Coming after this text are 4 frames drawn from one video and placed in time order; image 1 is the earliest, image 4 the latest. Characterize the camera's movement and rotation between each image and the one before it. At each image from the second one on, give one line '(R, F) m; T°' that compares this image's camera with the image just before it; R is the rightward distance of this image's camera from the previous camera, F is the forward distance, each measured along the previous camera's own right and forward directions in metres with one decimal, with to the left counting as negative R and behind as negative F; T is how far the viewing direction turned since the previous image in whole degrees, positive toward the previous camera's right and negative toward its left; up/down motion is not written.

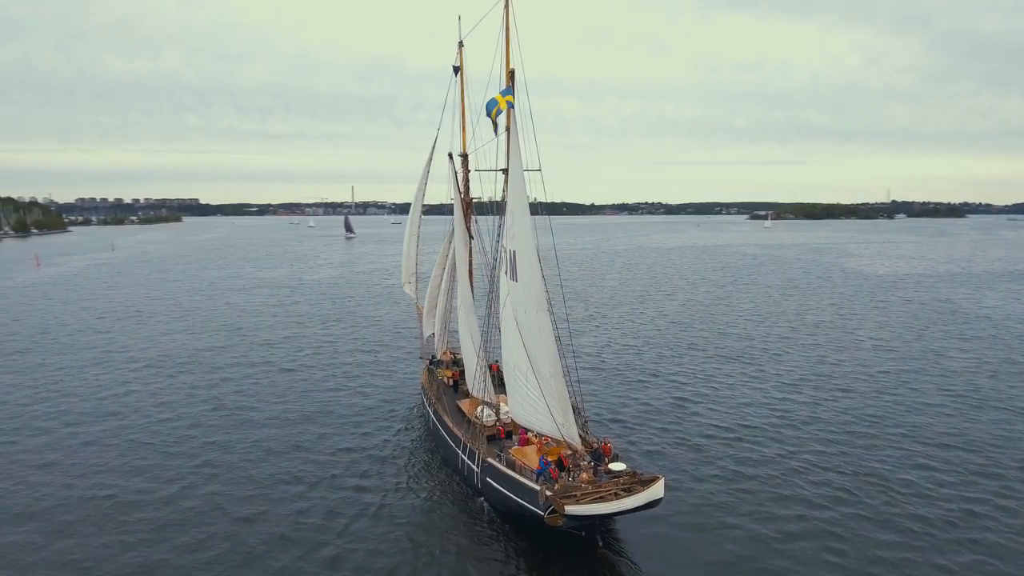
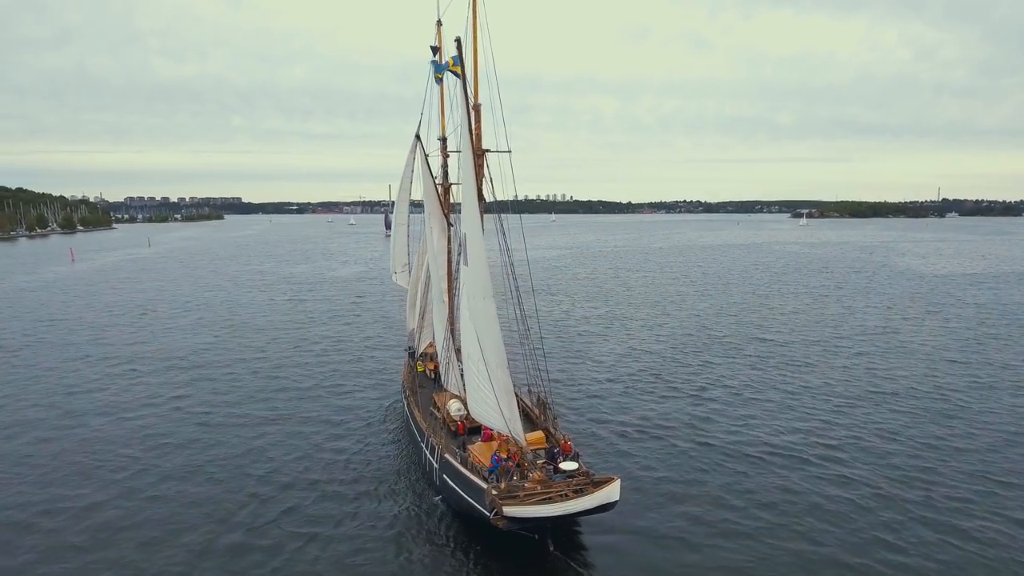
(+2.0, +1.0) m; -3°
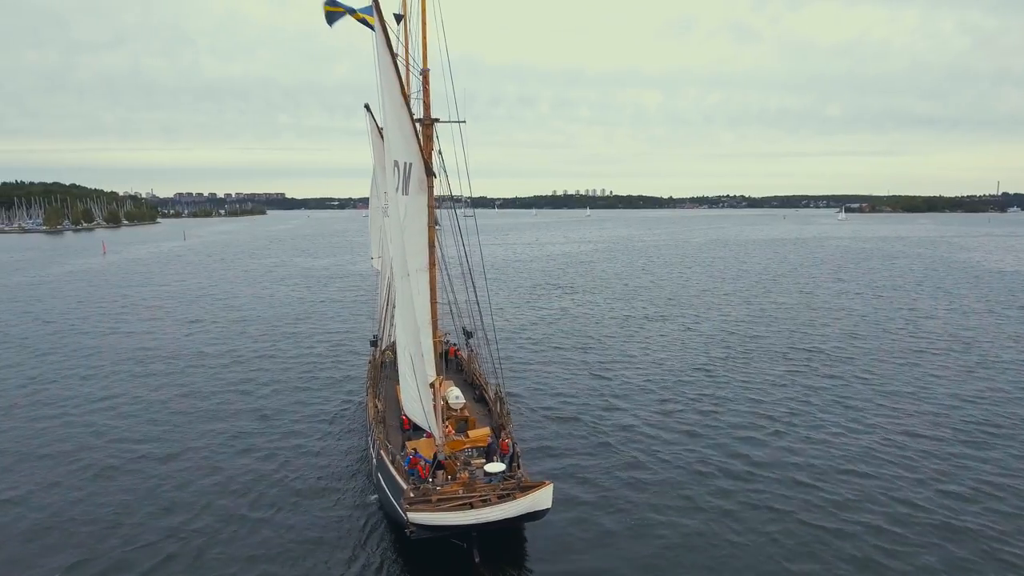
(+2.4, +1.7) m; -3°
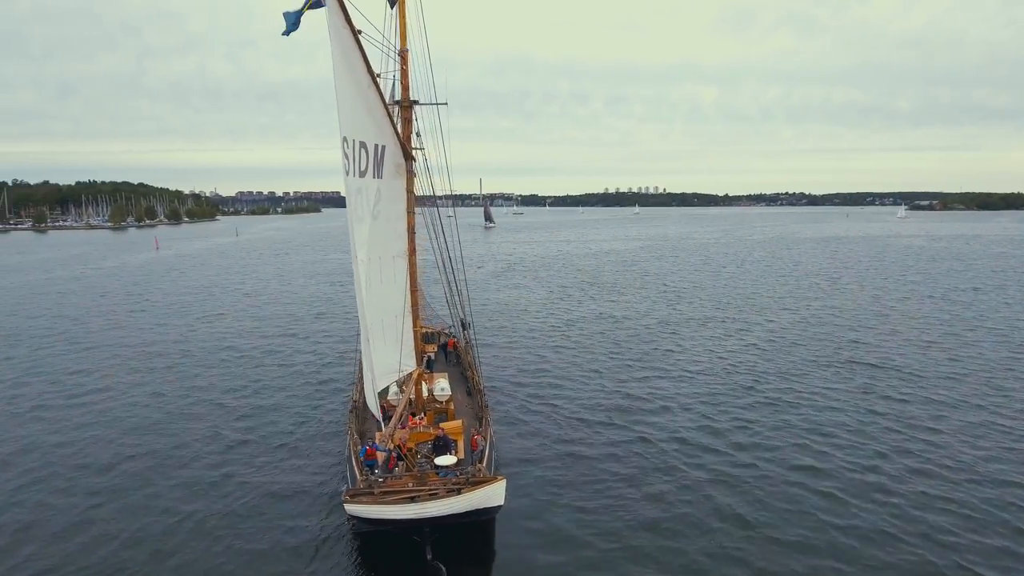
(+1.9, +0.7) m; -4°
